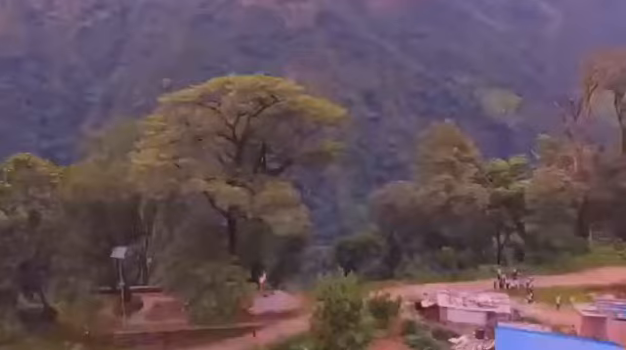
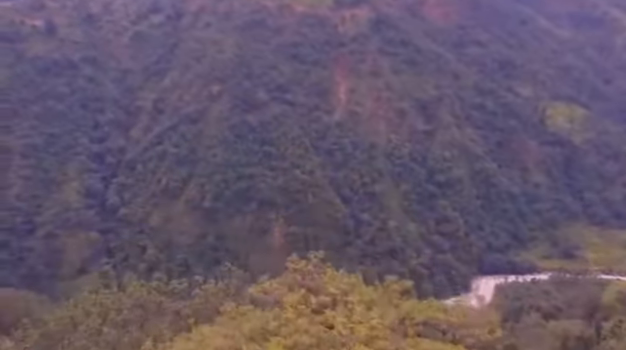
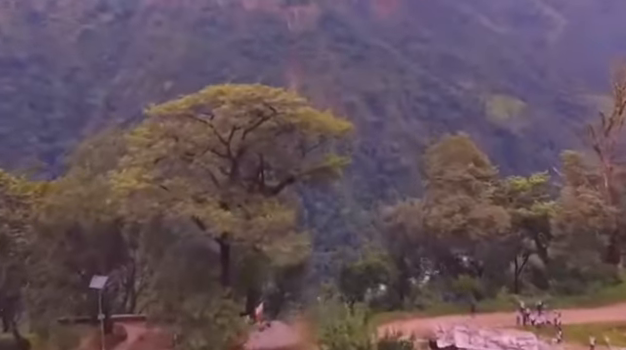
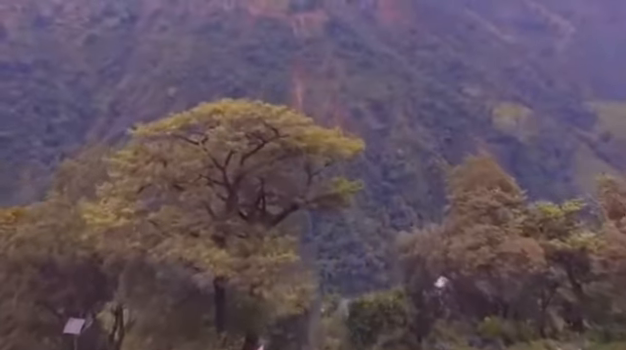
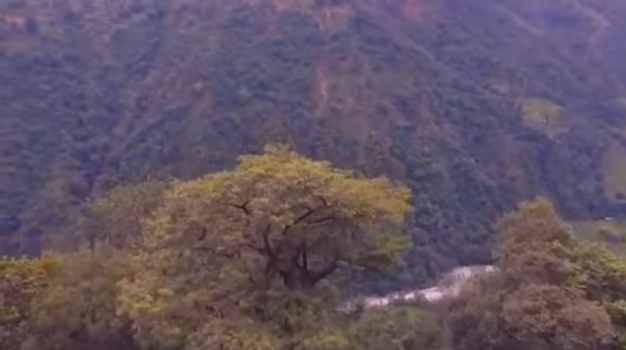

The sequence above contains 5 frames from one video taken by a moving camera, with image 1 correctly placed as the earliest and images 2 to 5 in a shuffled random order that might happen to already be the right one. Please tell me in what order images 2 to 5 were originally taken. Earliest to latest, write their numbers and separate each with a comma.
3, 4, 5, 2
